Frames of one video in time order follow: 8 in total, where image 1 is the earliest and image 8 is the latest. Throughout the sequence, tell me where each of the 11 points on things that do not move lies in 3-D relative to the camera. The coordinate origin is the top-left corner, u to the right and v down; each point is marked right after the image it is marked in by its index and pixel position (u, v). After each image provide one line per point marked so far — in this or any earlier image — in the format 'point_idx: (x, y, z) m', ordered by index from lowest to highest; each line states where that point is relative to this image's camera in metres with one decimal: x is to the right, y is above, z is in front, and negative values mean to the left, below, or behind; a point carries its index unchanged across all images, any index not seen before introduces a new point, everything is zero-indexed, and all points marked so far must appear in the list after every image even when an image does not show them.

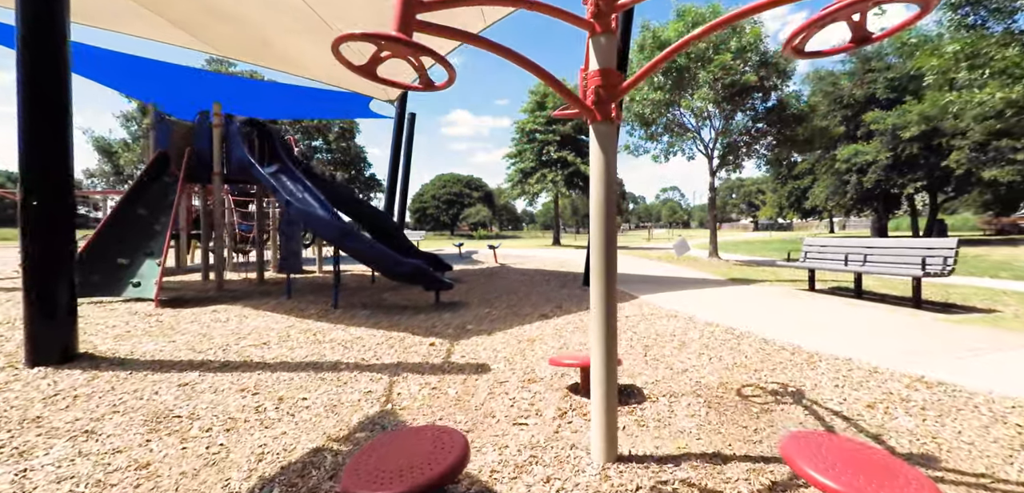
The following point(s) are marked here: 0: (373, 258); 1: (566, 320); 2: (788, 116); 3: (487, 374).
0: (-1.7, -0.1, +6.5) m
1: (+0.6, -0.8, +5.4) m
2: (+6.4, +3.0, +12.2) m
3: (-0.2, -0.9, +3.6) m
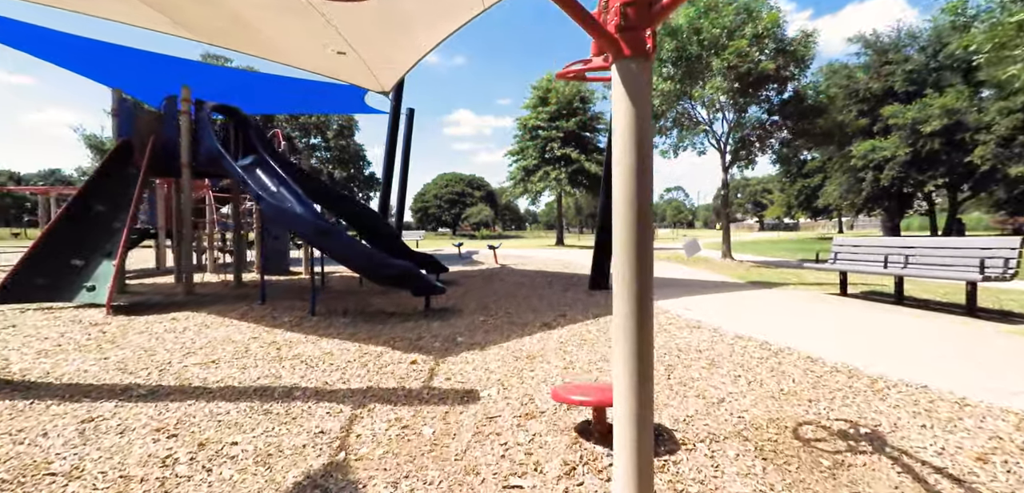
0: (-1.7, -0.1, +5.8) m
1: (+0.5, -0.8, +4.7) m
2: (+6.4, +3.0, +11.4) m
3: (-0.2, -0.9, +2.9) m
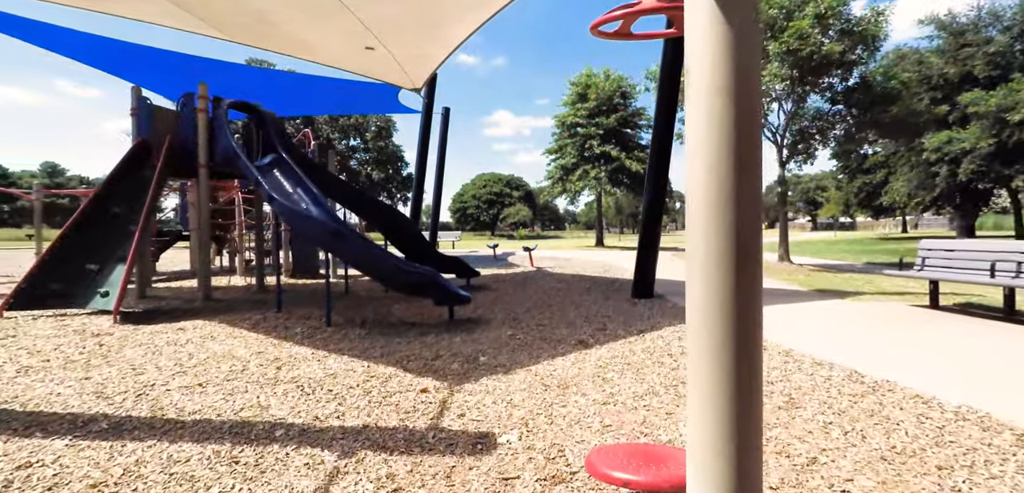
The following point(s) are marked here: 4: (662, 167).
0: (-1.4, -0.2, +5.3) m
1: (+0.8, -0.8, +4.0) m
2: (+7.1, +3.0, +10.3) m
3: (-0.1, -0.9, +2.3) m
4: (+1.9, +1.0, +6.7) m
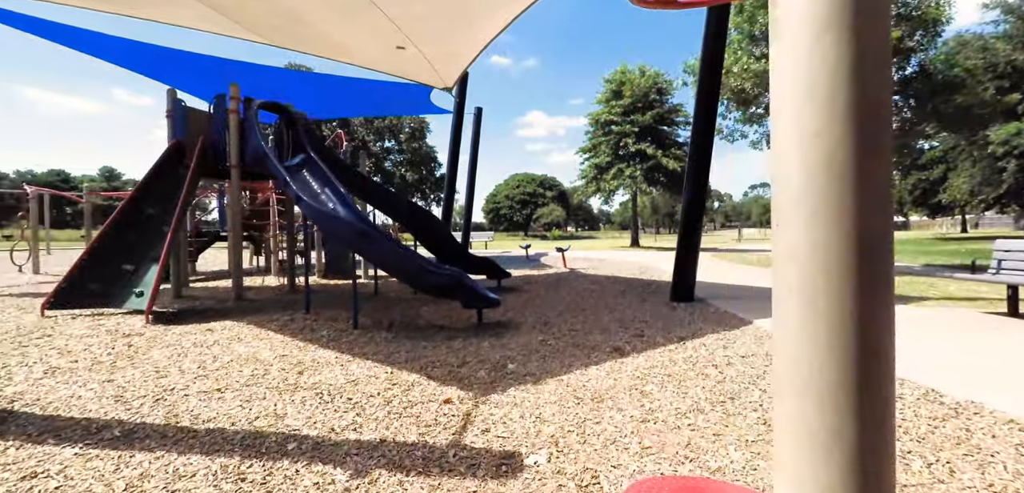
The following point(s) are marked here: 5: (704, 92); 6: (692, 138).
0: (-1.1, -0.2, +5.1) m
1: (+1.0, -0.8, +3.8) m
2: (+7.7, +2.9, +9.6) m
3: (0.0, -0.9, +2.1) m
4: (+2.3, +1.0, +6.3) m
5: (+2.3, +1.8, +6.2) m
6: (+2.2, +1.3, +6.4) m
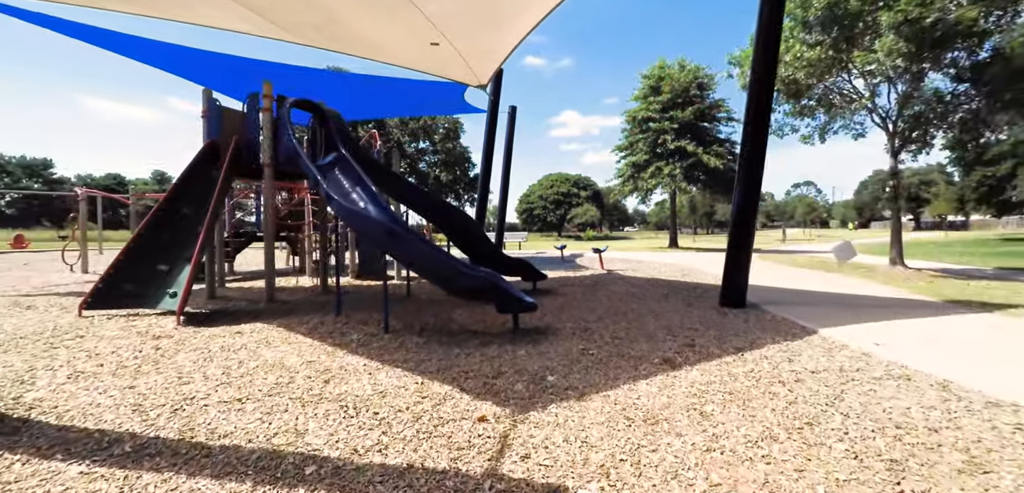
0: (-0.8, -0.2, +4.9) m
1: (+1.2, -0.8, +3.4) m
2: (+8.4, +2.9, +8.8) m
3: (+0.2, -0.9, +1.7) m
4: (+2.7, +1.0, +5.9) m
5: (+2.7, +1.8, +5.7) m
6: (+2.6, +1.3, +5.9) m
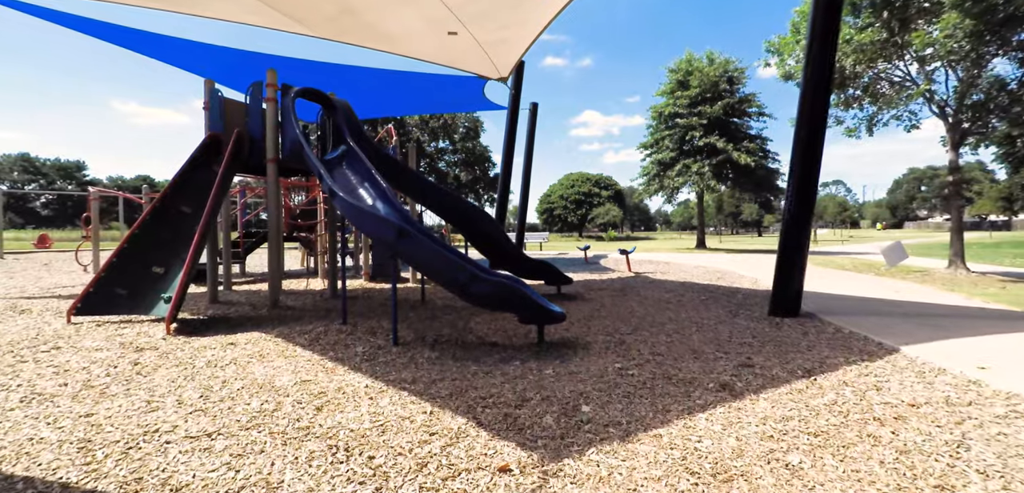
0: (-0.6, -0.2, +4.3) m
1: (+1.4, -0.8, +2.7) m
2: (+8.7, +2.9, +7.9) m
3: (+0.2, -0.9, +1.1) m
4: (+2.9, +1.0, +5.2) m
5: (+2.9, +1.8, +5.0) m
6: (+2.8, +1.3, +5.2) m
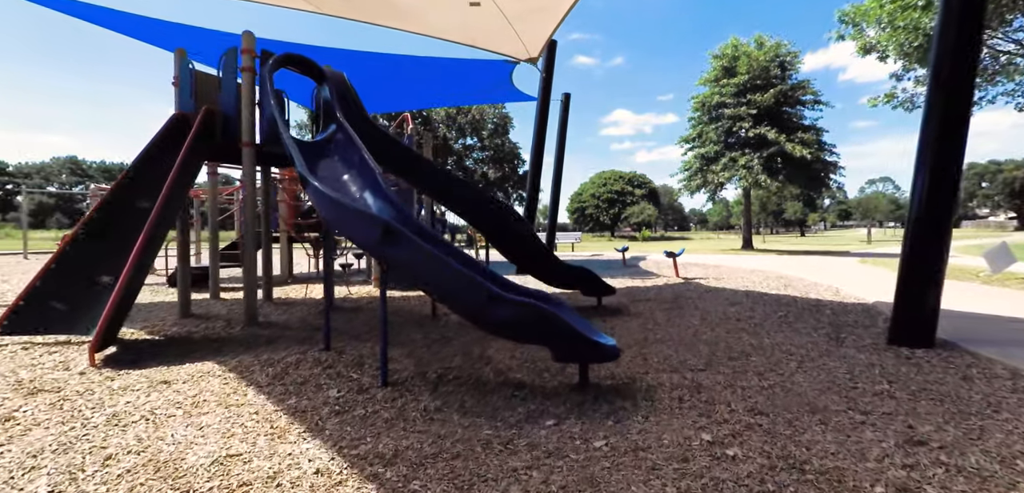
0: (-0.4, -0.2, +3.1) m
1: (+1.5, -0.9, +1.4) m
2: (+9.1, +2.8, +6.1) m
3: (+0.2, -1.0, -0.1) m
4: (+3.2, +0.9, +3.7) m
5: (+3.1, +1.7, +3.6) m
6: (+3.1, +1.2, +3.8) m
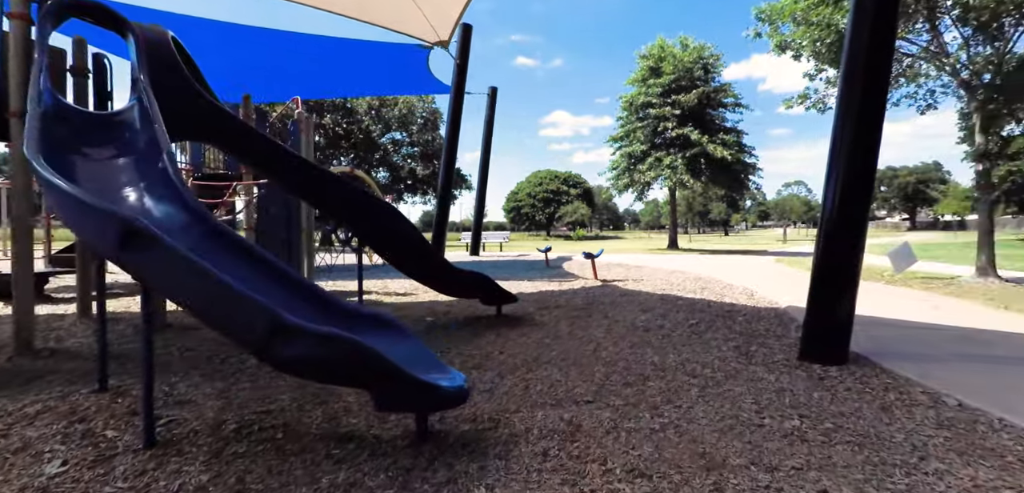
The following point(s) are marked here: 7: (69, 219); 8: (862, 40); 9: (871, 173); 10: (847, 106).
0: (-1.2, -0.3, +2.2) m
1: (+0.8, -0.9, +0.7) m
2: (+7.8, +2.8, +6.3) m
3: (-0.2, -1.0, -0.9) m
4: (+2.3, +0.9, +3.2) m
5: (+2.2, +1.7, +3.1) m
6: (+2.1, +1.2, +3.3) m
7: (-1.9, +0.1, +2.4) m
8: (+2.2, +1.5, +3.2) m
9: (+2.3, +0.5, +3.3) m
10: (+2.2, +1.0, +3.3) m
